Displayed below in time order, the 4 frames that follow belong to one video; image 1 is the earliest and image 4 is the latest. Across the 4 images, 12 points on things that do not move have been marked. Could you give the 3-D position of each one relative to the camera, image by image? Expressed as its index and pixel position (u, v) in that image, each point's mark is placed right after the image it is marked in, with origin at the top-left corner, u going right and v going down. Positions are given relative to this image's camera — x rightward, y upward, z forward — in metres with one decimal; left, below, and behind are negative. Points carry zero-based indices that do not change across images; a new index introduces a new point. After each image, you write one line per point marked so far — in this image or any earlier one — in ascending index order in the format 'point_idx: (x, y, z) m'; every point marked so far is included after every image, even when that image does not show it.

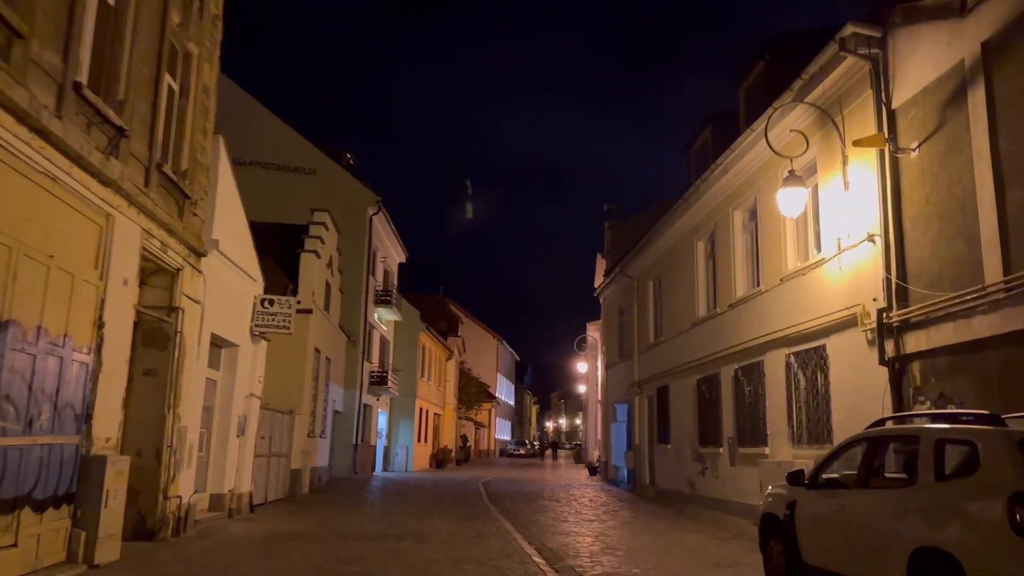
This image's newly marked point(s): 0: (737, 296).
0: (+4.8, -0.2, +16.7) m
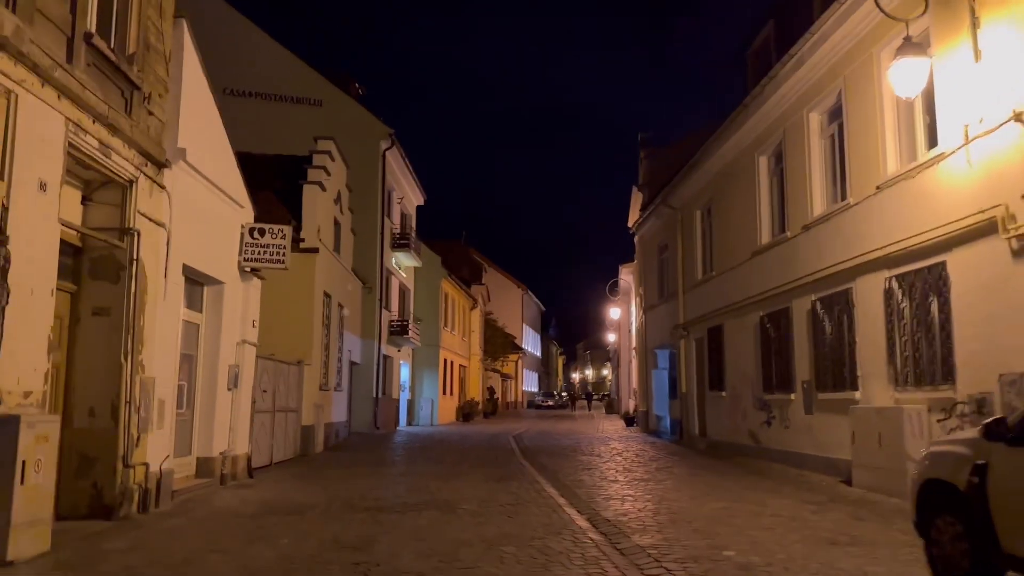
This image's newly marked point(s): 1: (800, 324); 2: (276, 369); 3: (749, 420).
0: (+5.5, +1.3, +14.1) m
1: (+5.4, -0.7, +14.5) m
2: (-4.6, -1.6, +15.3) m
3: (+5.2, -2.9, +16.9) m
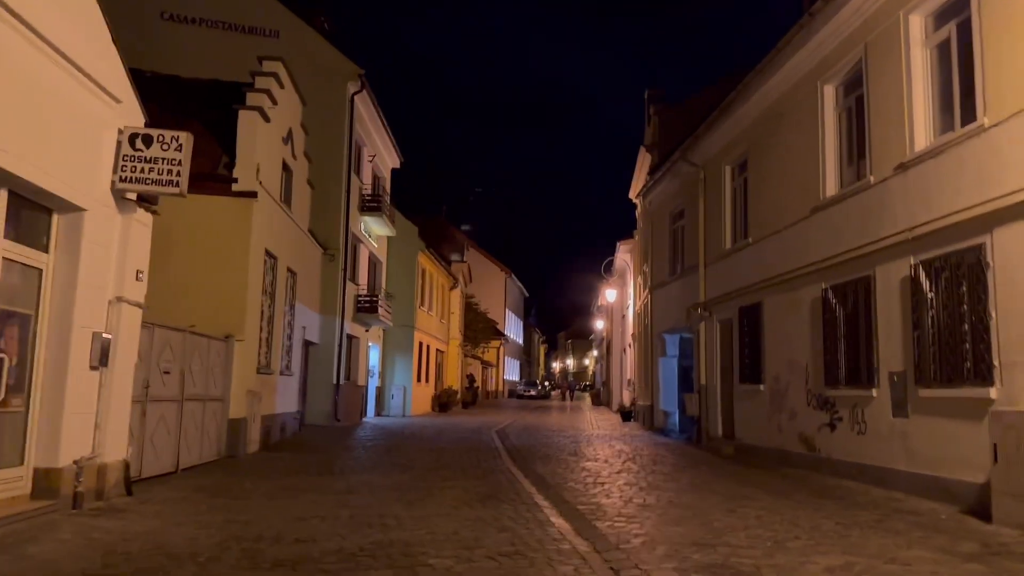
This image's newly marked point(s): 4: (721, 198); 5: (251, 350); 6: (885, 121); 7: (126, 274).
0: (+5.4, +1.9, +10.5) m
1: (+5.3, -0.1, +10.9) m
2: (-4.8, -0.8, +11.4) m
3: (+5.0, -2.3, +13.4) m
4: (+4.7, +2.0, +17.5) m
5: (-4.7, -1.1, +14.0) m
6: (+5.4, +2.4, +11.2) m
7: (-4.3, +0.2, +8.7) m
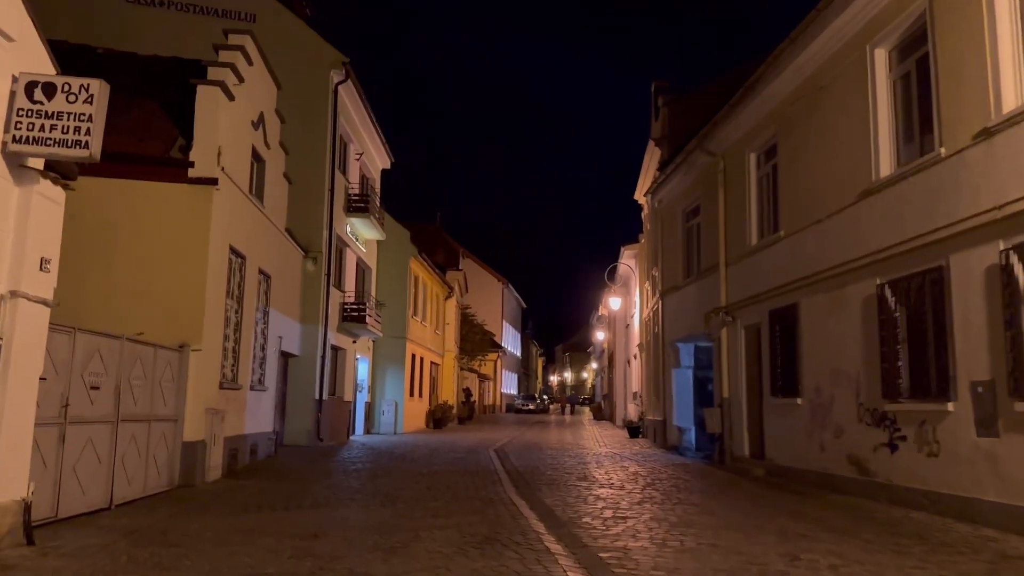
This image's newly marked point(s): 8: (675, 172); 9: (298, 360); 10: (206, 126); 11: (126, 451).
0: (+5.4, +2.0, +8.7) m
1: (+5.3, 0.0, +9.0) m
2: (-4.7, -0.8, +9.5) m
3: (+5.0, -2.2, +11.5) m
4: (+4.7, +2.0, +15.7) m
5: (-4.7, -1.2, +12.1) m
6: (+5.4, +2.5, +9.4) m
7: (-4.3, +0.2, +6.9) m
8: (+4.1, +2.9, +19.5) m
9: (-5.3, -1.8, +19.1) m
10: (-4.8, +2.5, +12.0) m
11: (-4.8, -2.1, +9.7) m
